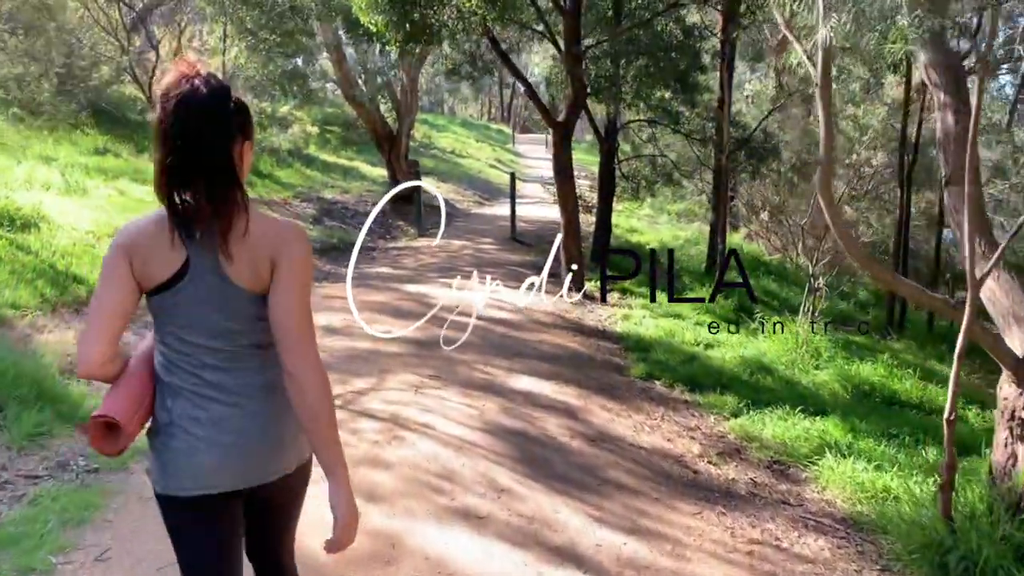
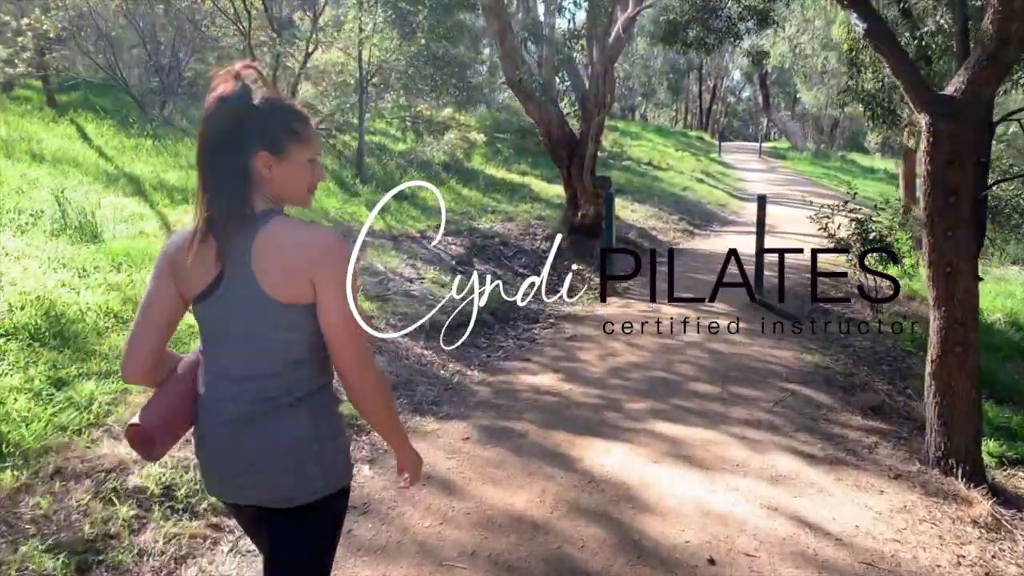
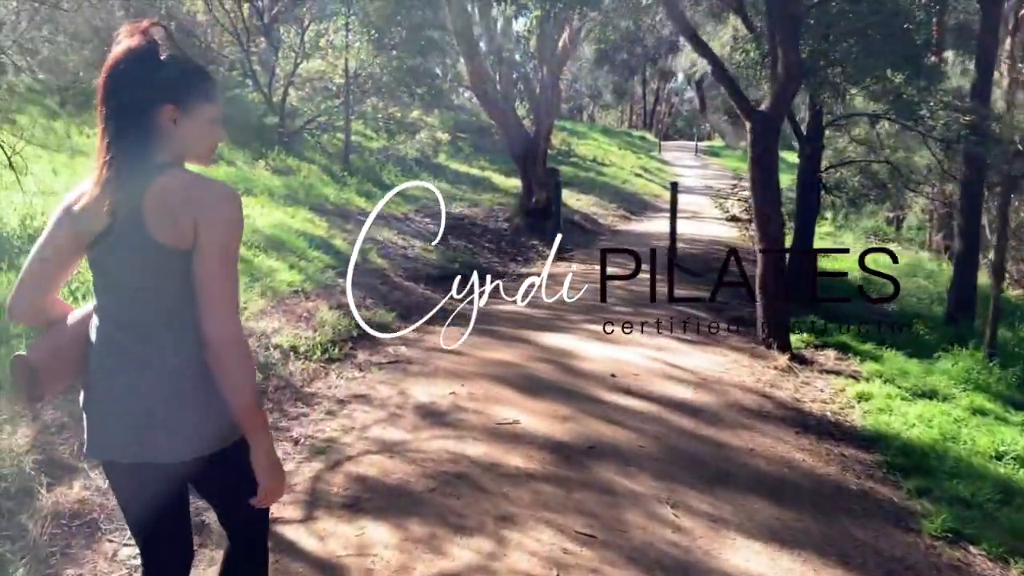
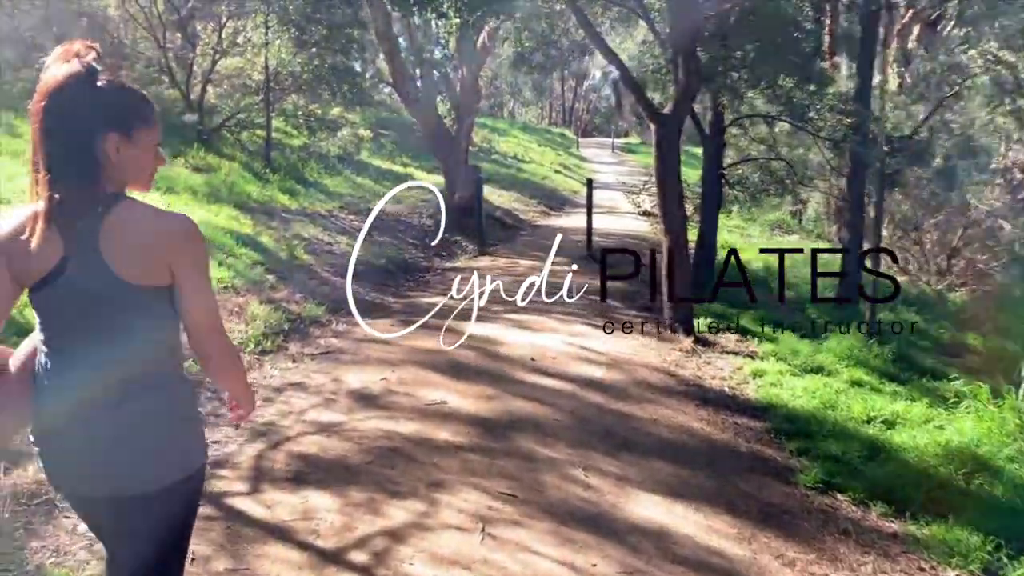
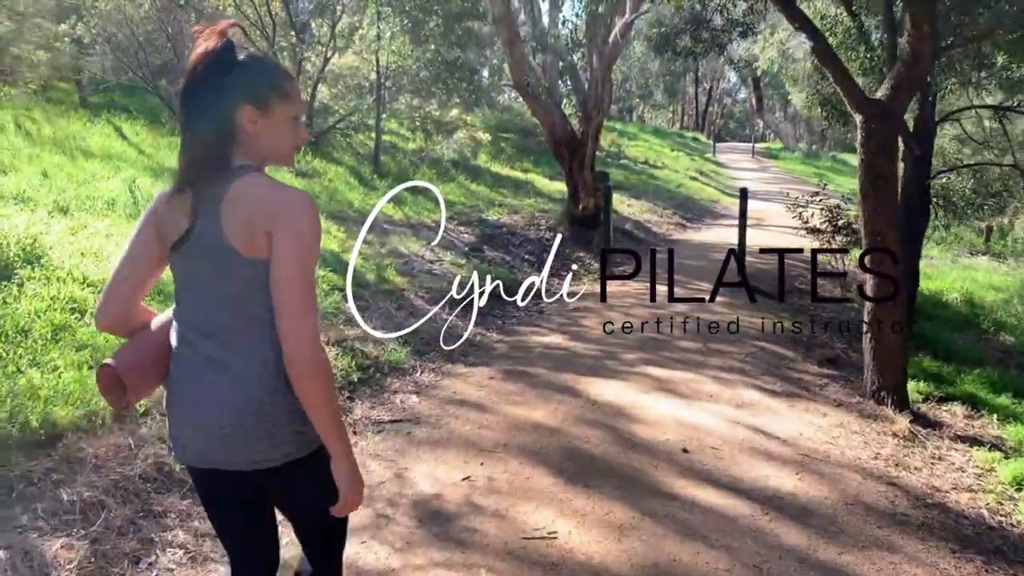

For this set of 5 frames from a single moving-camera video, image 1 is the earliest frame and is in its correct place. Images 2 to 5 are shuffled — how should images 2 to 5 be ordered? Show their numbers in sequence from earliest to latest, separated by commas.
4, 3, 5, 2
